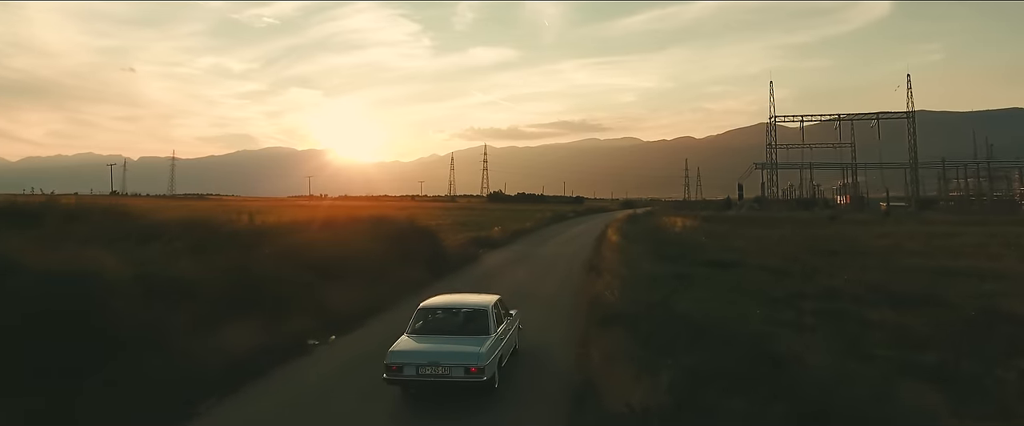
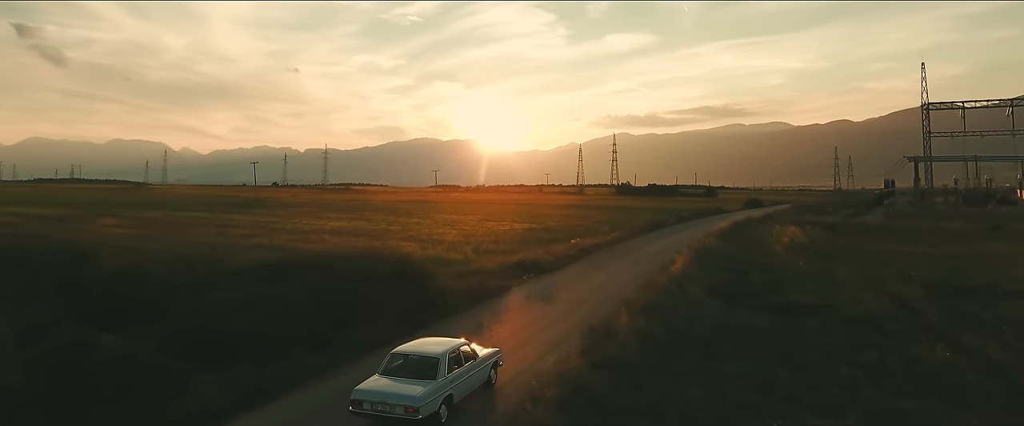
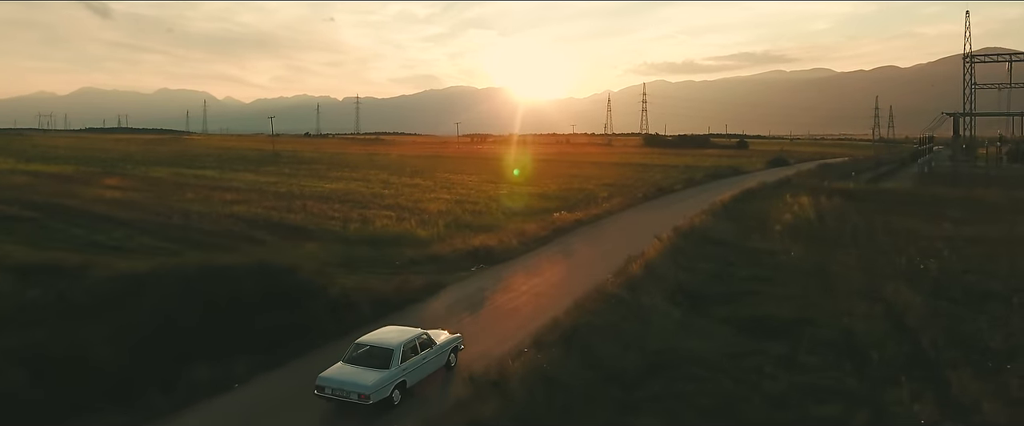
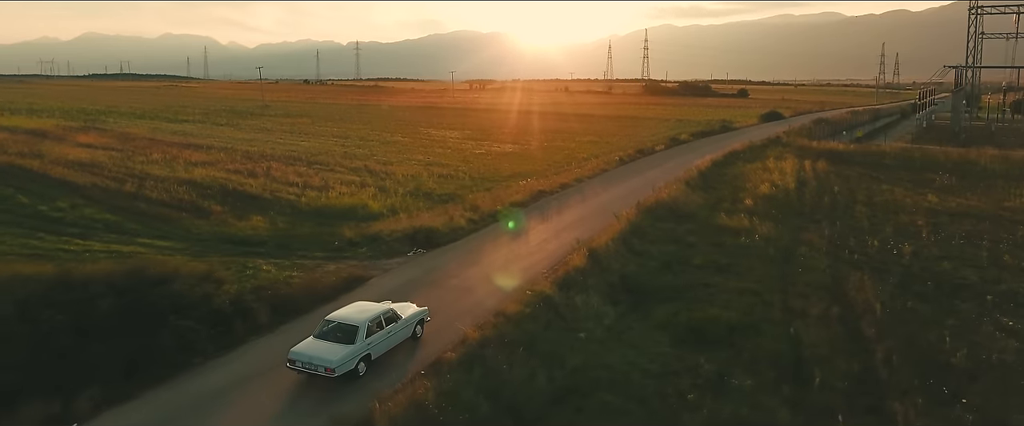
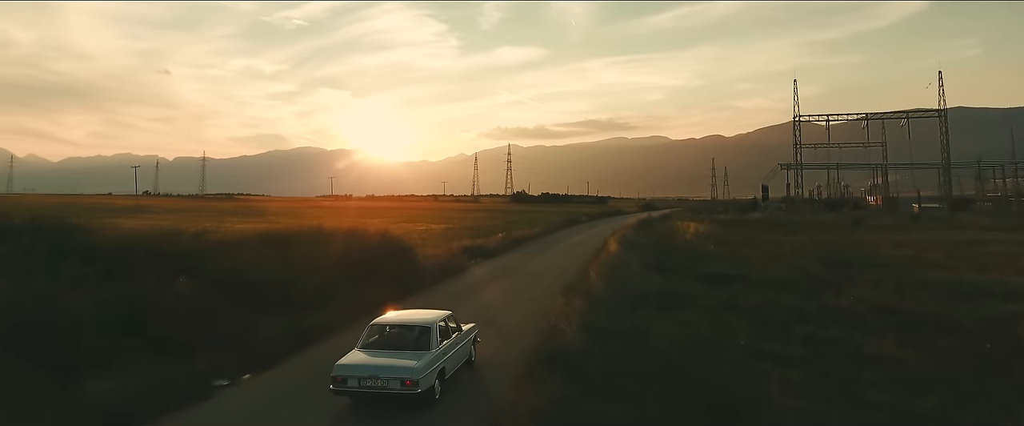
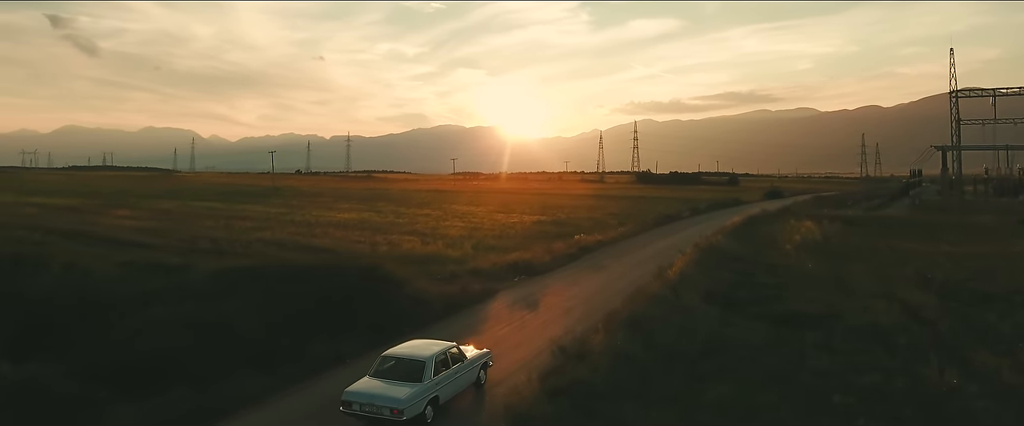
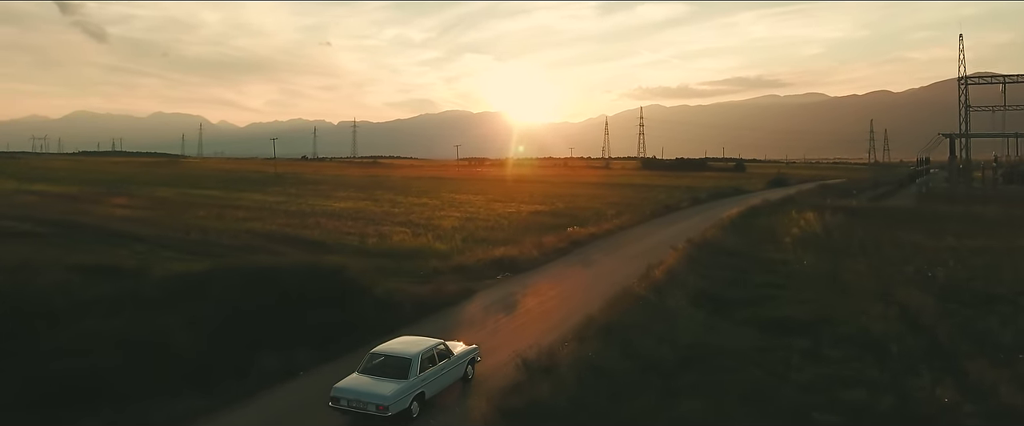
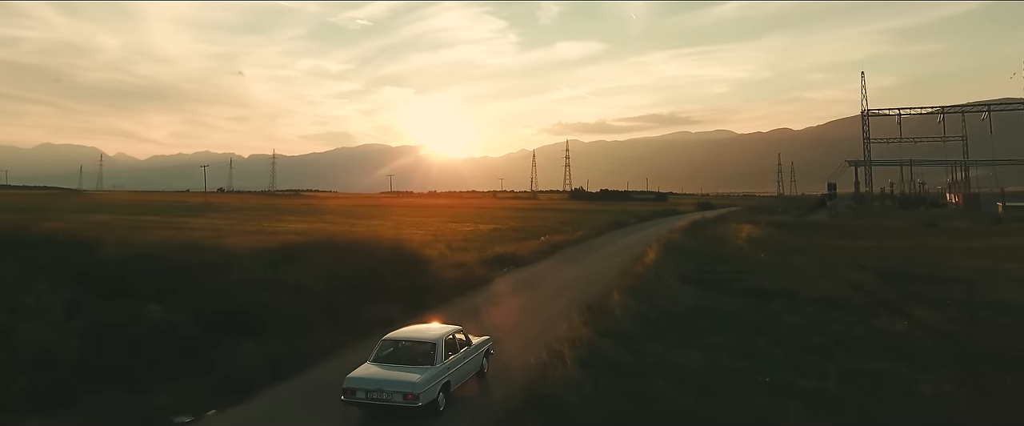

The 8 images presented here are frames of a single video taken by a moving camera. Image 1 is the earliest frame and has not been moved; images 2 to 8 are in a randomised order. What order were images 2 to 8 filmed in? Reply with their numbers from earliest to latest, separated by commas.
5, 8, 2, 6, 7, 3, 4
